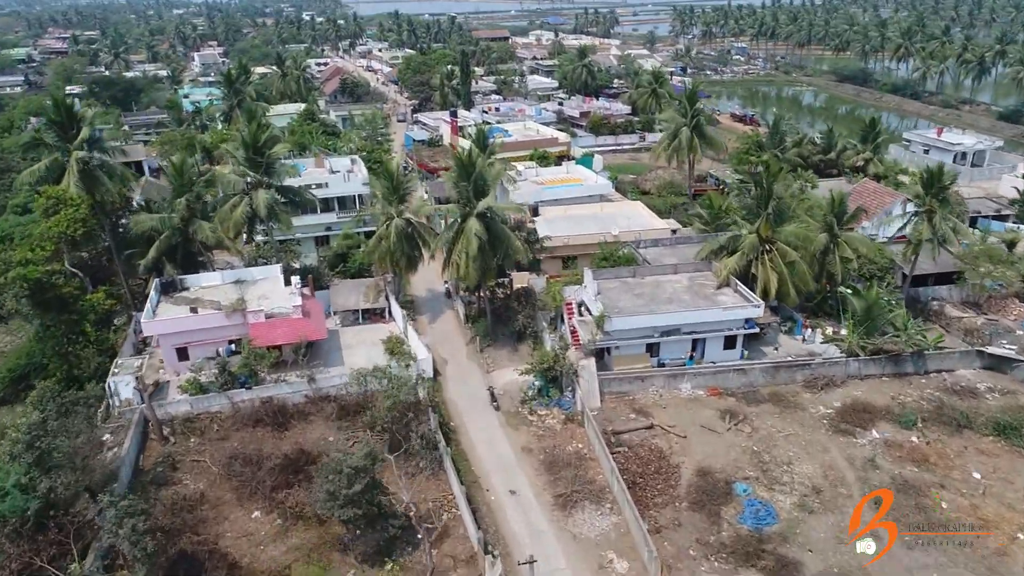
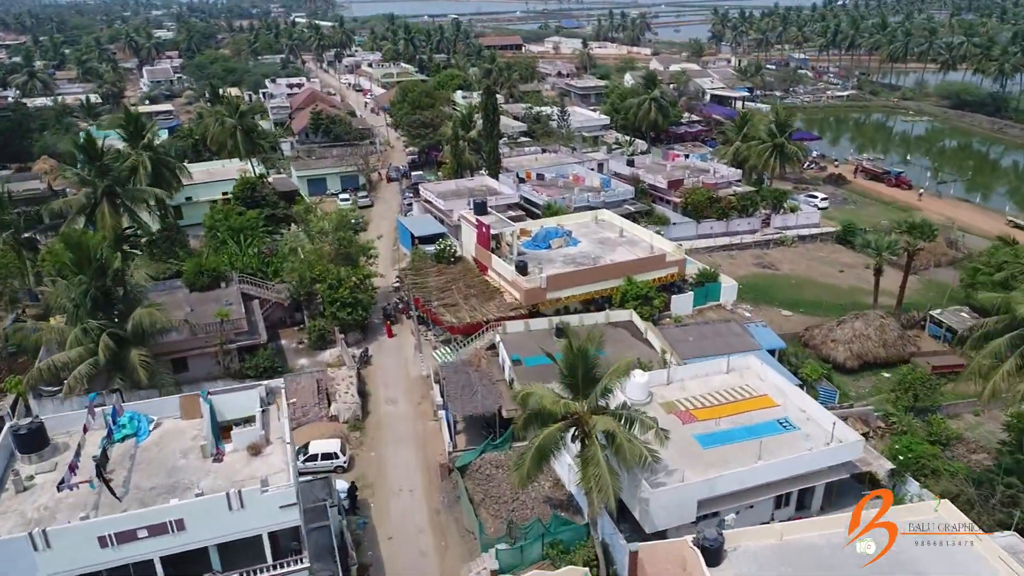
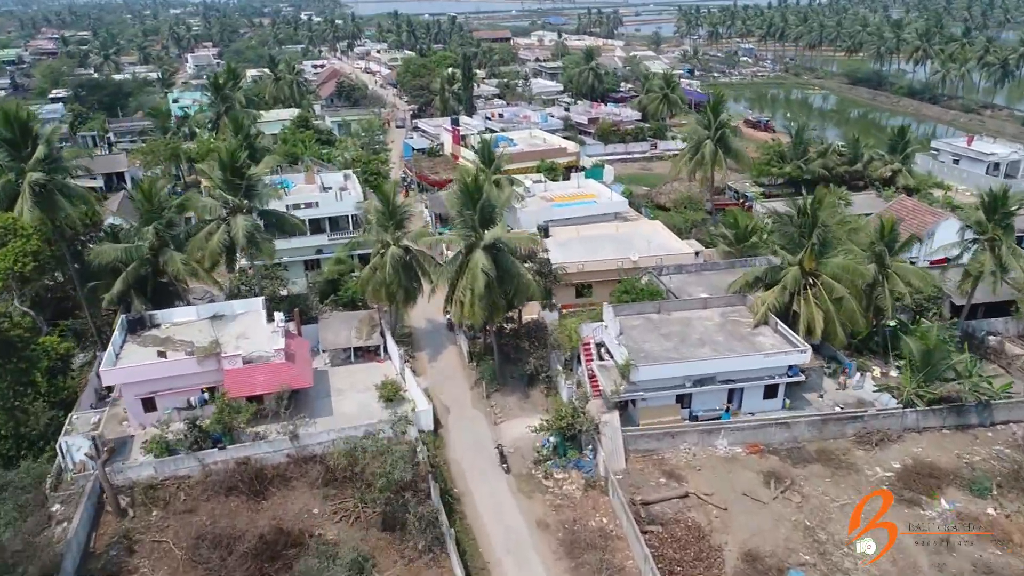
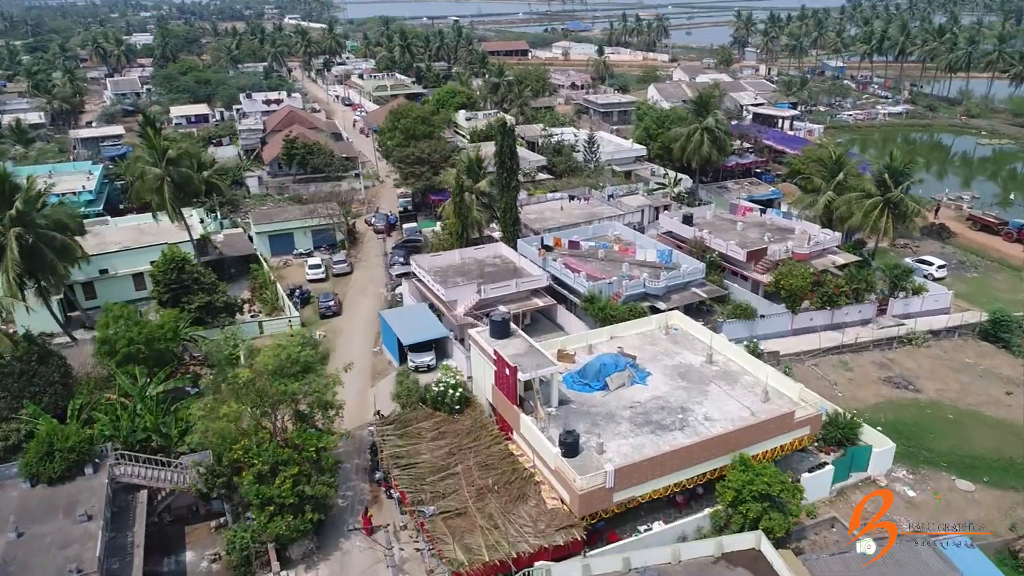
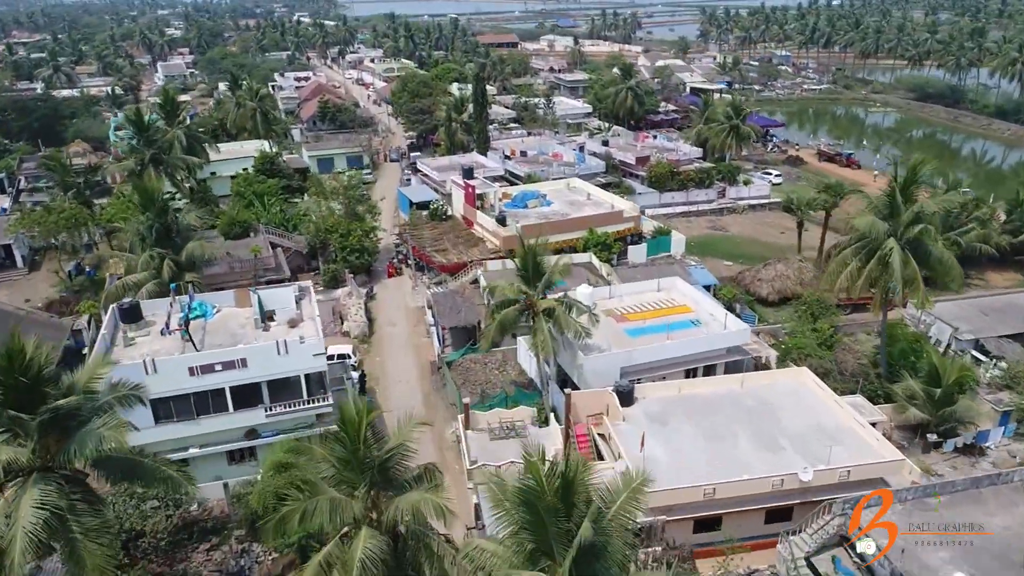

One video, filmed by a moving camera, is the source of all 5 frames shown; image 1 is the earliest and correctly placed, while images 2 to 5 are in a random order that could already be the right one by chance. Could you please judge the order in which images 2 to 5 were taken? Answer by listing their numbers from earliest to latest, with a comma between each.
3, 5, 2, 4
